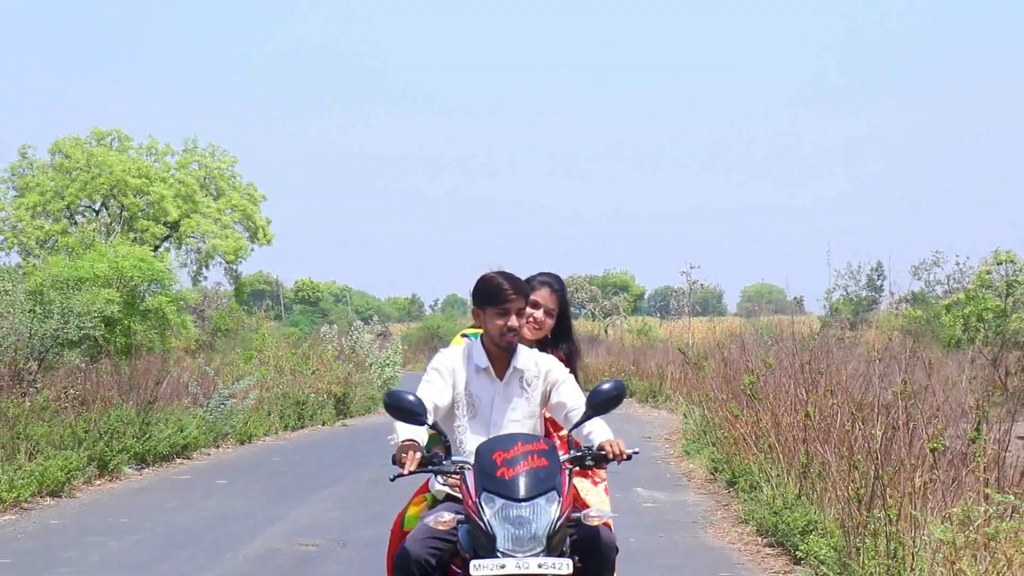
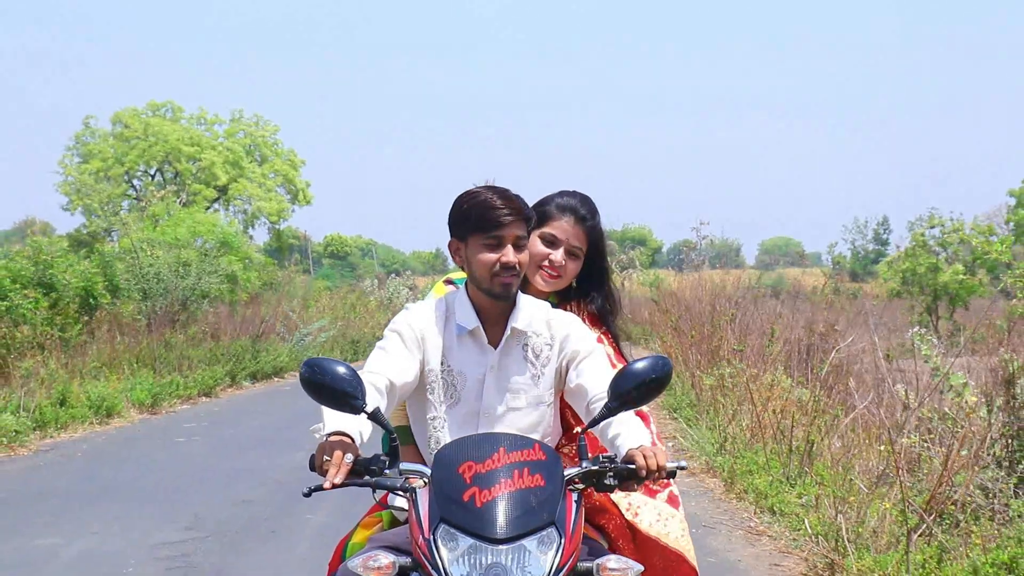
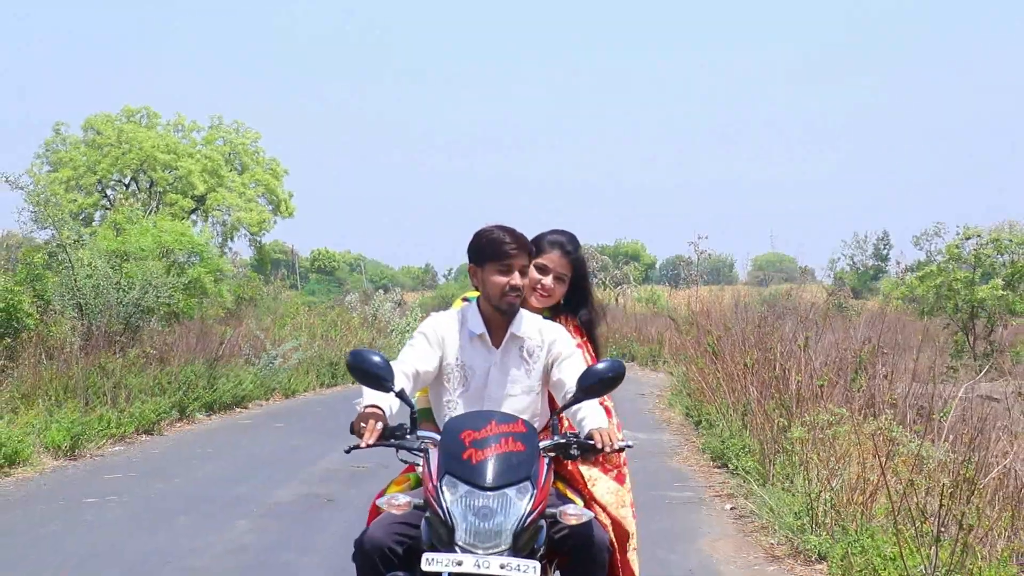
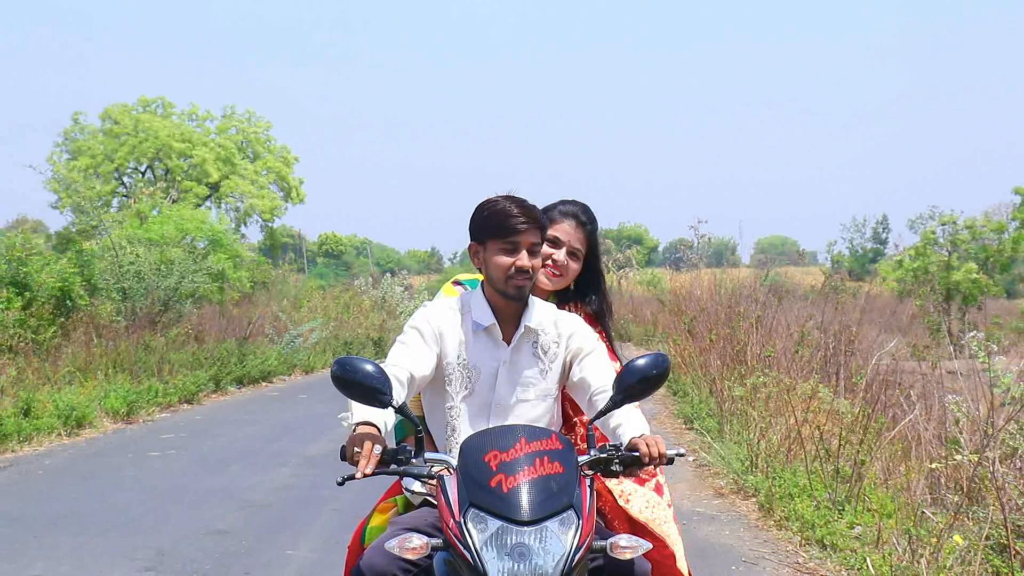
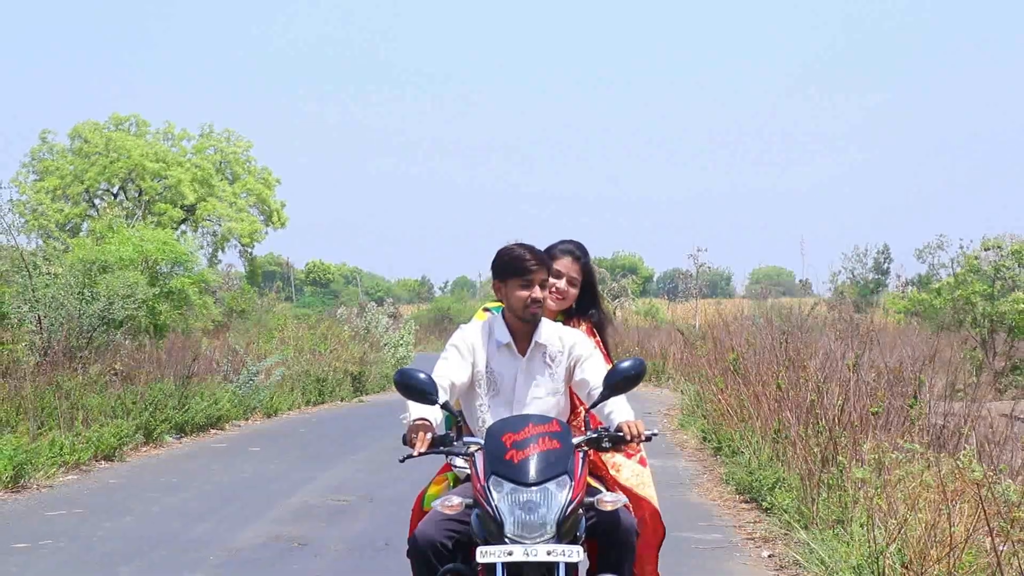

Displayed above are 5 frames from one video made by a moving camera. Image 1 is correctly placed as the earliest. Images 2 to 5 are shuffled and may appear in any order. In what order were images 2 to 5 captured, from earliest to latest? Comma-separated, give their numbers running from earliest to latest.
5, 3, 4, 2
